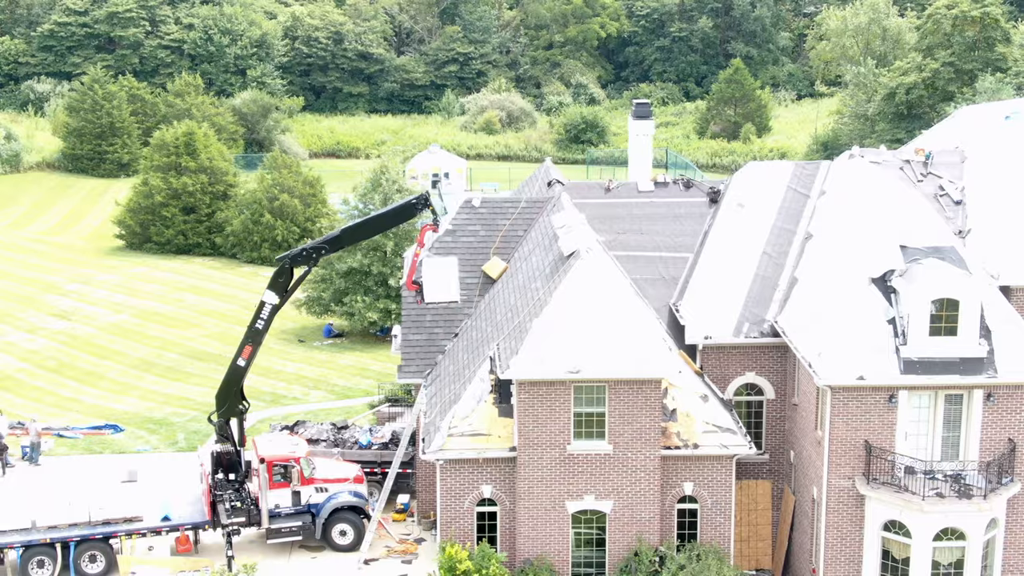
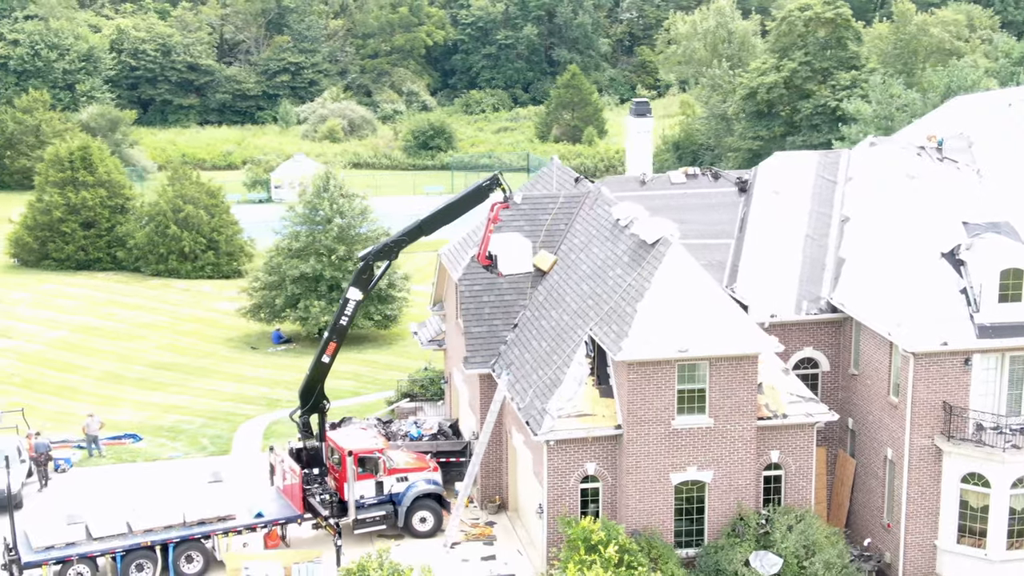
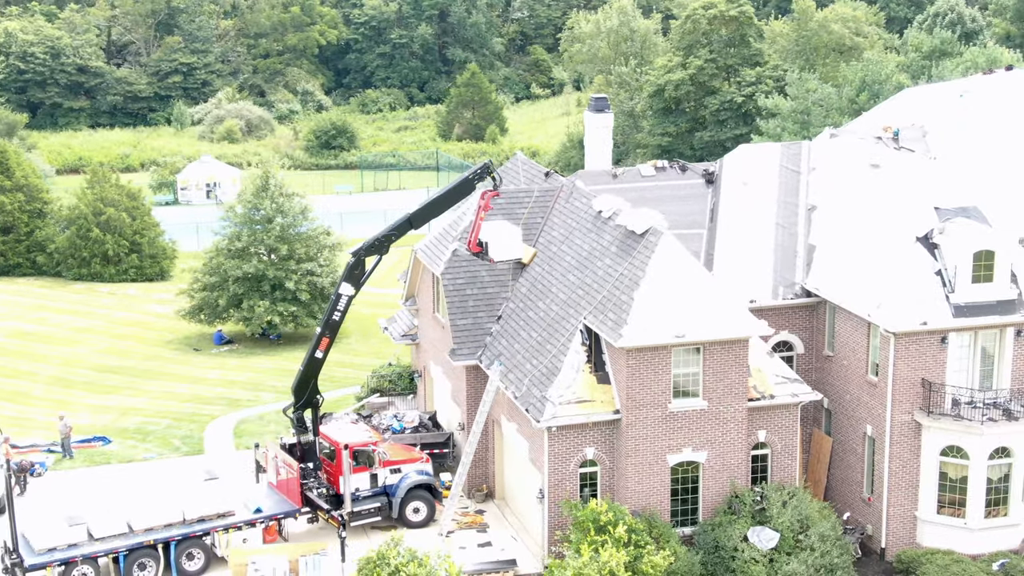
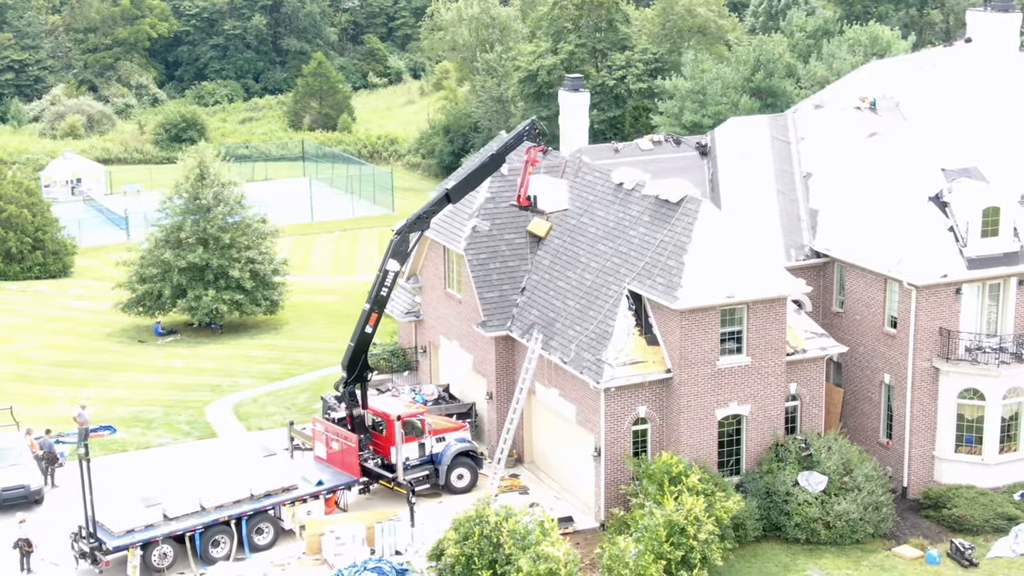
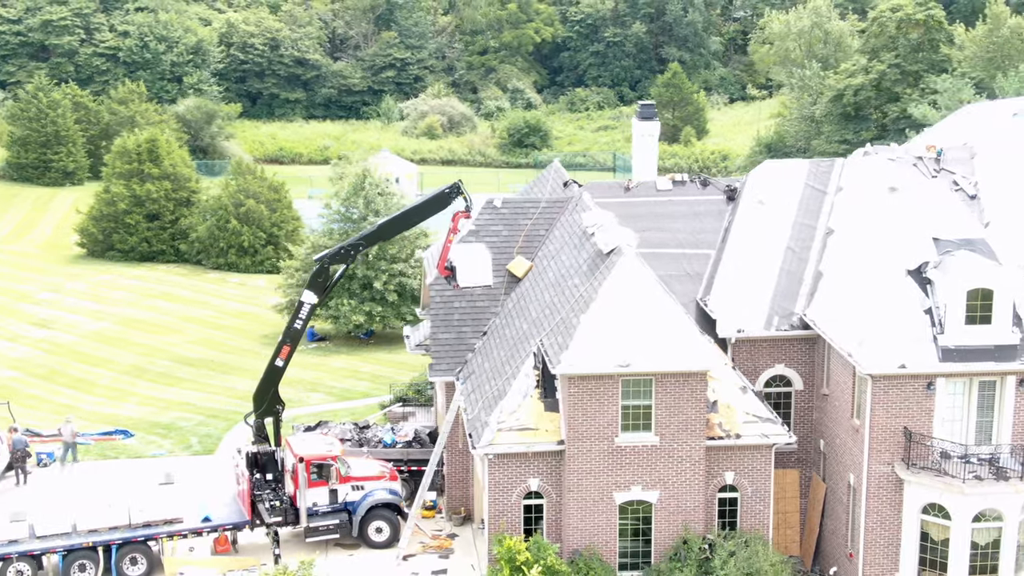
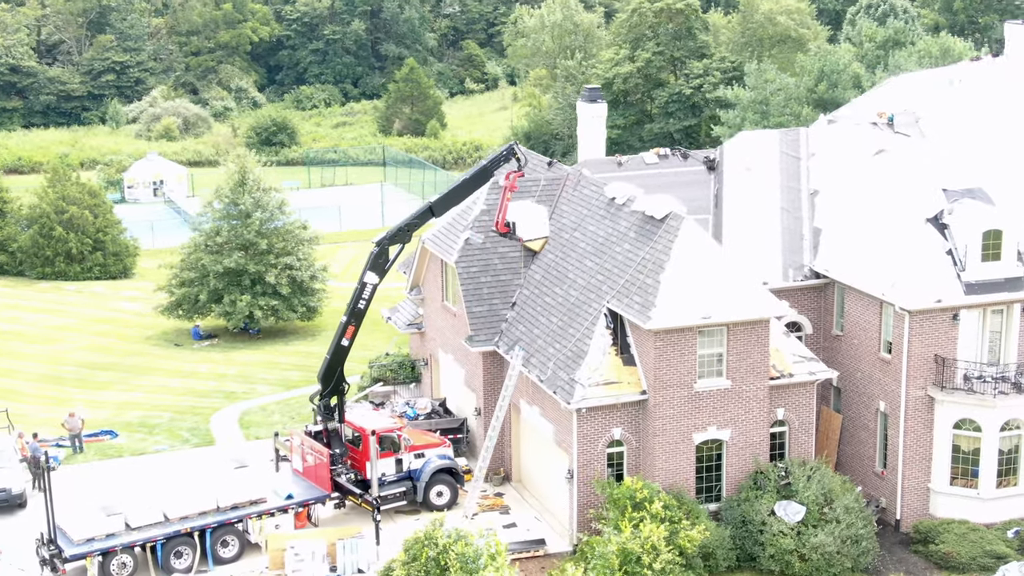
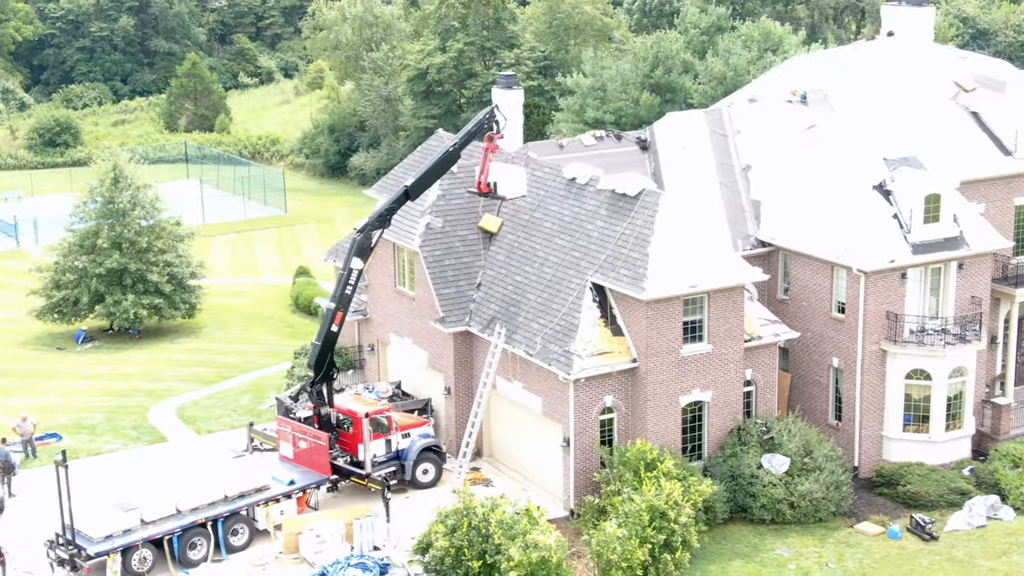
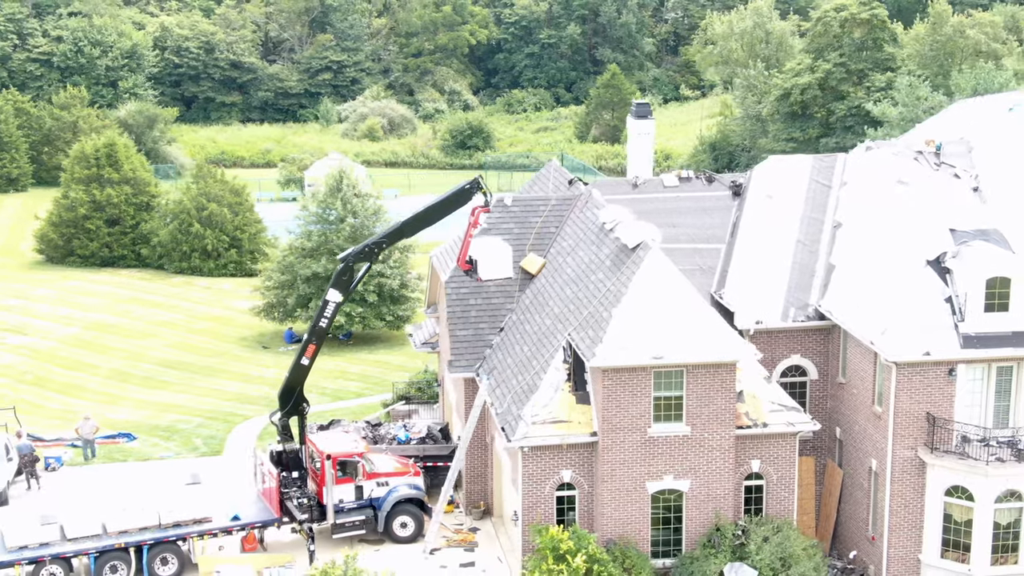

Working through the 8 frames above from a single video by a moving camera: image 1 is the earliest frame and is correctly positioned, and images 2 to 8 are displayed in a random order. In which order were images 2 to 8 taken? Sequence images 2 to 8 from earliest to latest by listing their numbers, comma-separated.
5, 8, 2, 3, 6, 4, 7
